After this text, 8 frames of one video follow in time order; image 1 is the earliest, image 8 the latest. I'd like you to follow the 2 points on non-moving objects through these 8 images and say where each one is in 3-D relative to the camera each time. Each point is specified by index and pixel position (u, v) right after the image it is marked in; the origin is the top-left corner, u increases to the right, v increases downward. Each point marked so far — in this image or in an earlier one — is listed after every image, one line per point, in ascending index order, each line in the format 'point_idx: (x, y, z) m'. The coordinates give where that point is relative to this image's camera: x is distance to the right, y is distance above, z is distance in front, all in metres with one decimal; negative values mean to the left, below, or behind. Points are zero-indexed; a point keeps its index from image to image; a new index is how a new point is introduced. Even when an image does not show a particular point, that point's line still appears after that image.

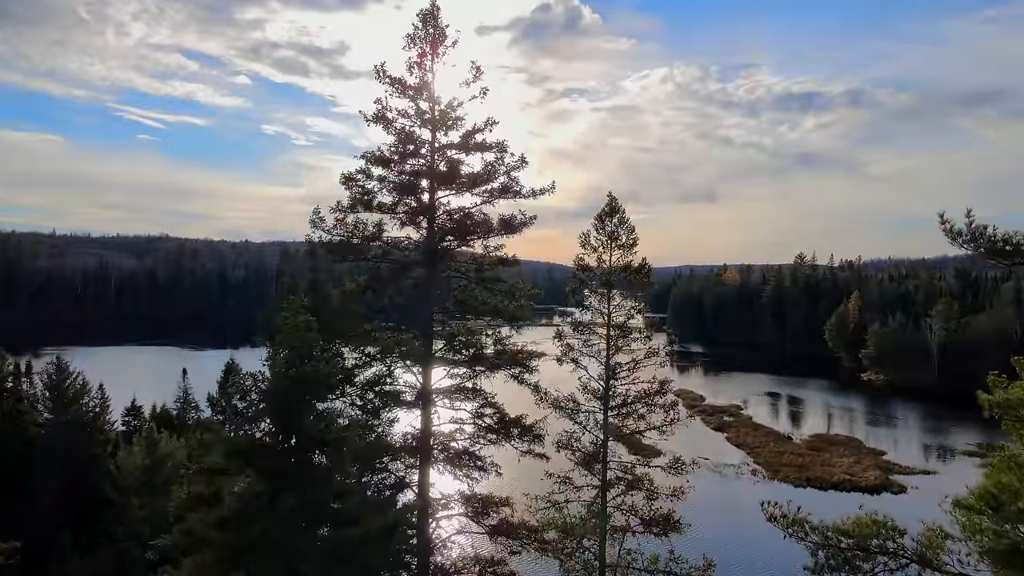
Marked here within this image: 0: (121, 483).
0: (-11.5, -5.5, +19.3) m
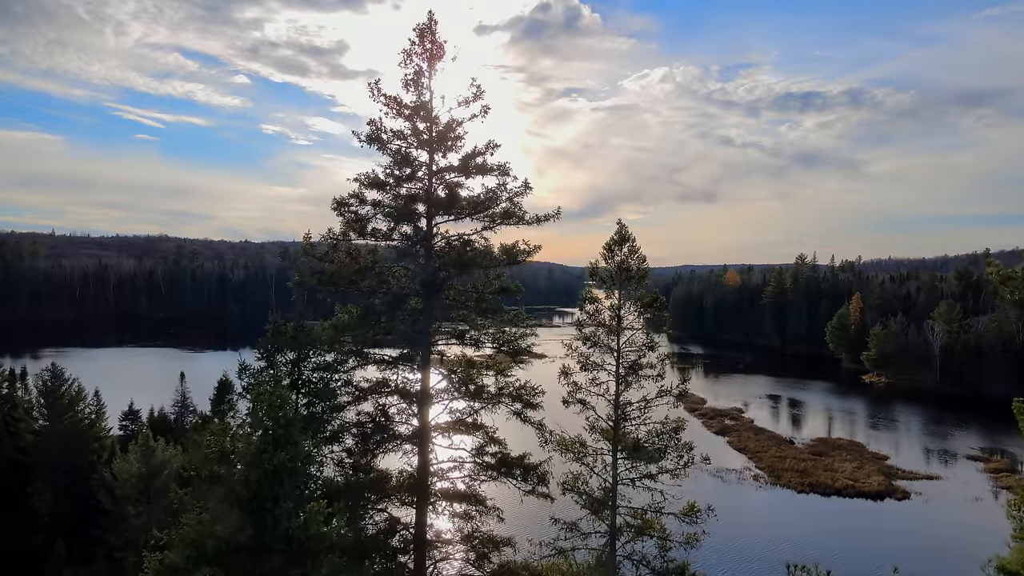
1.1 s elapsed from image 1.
0: (-11.5, -5.8, +19.0) m
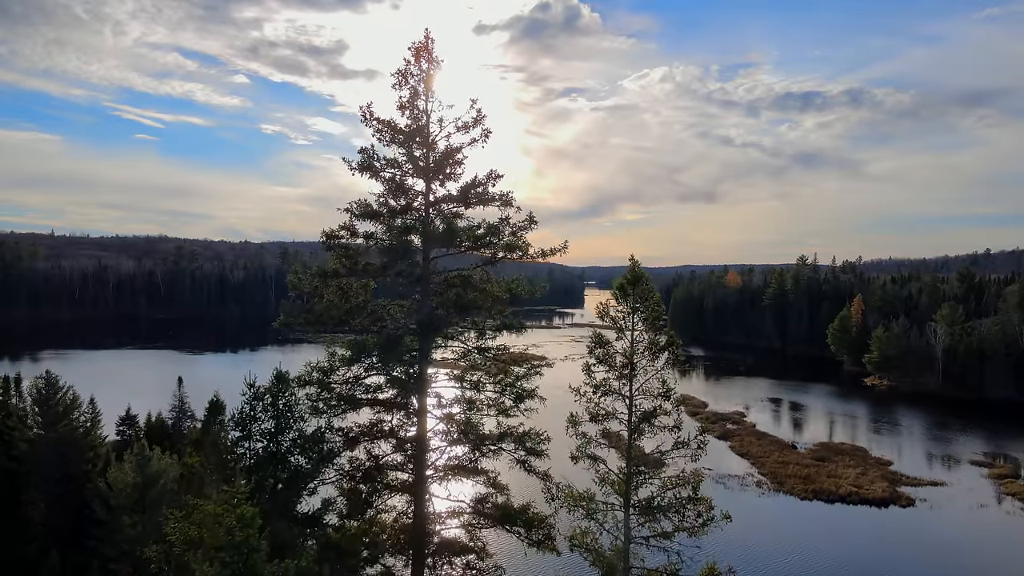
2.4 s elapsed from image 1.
0: (-11.4, -6.0, +18.7) m
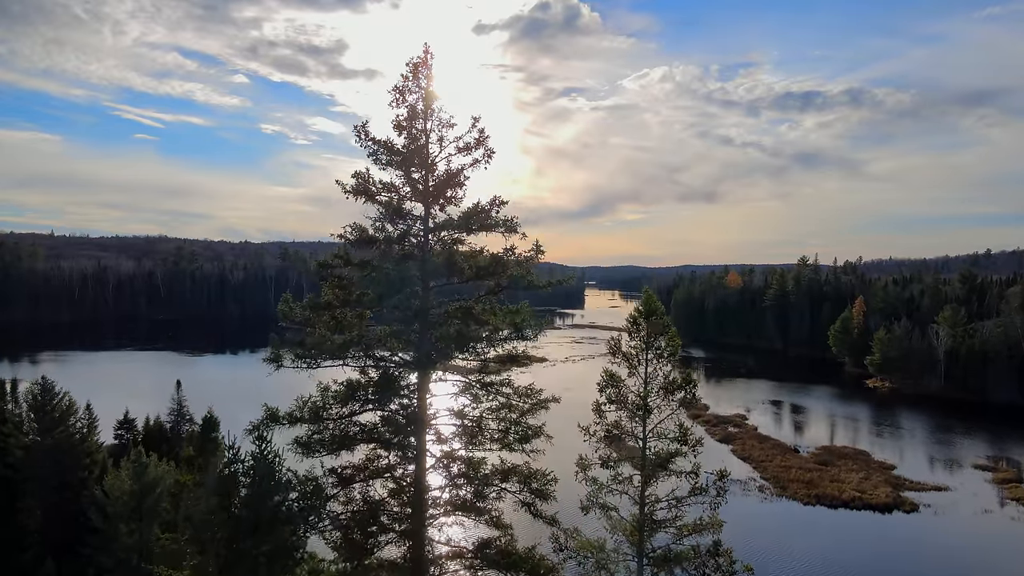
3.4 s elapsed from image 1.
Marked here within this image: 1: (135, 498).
0: (-11.4, -6.3, +18.4) m
1: (-10.9, -6.0, +18.5) m
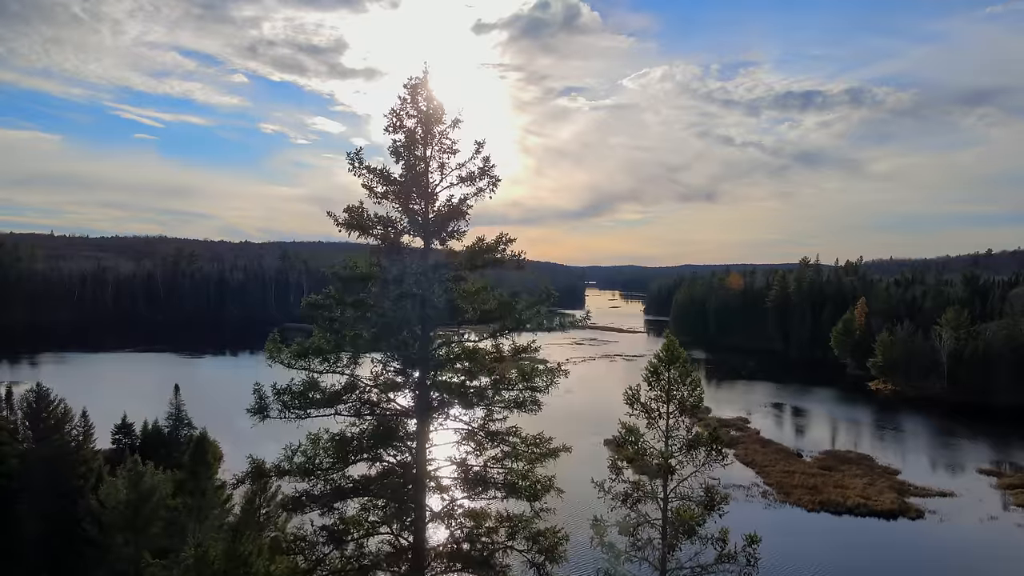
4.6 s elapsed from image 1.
0: (-11.4, -6.5, +18.0) m
1: (-10.9, -6.3, +18.2) m
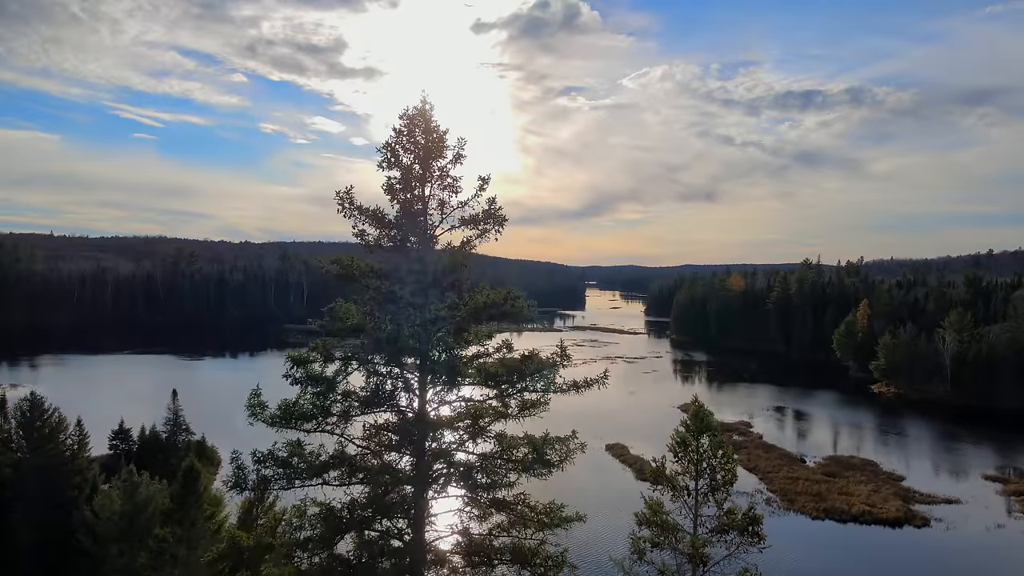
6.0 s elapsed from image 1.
0: (-11.3, -6.8, +17.6) m
1: (-10.8, -6.6, +17.8) m
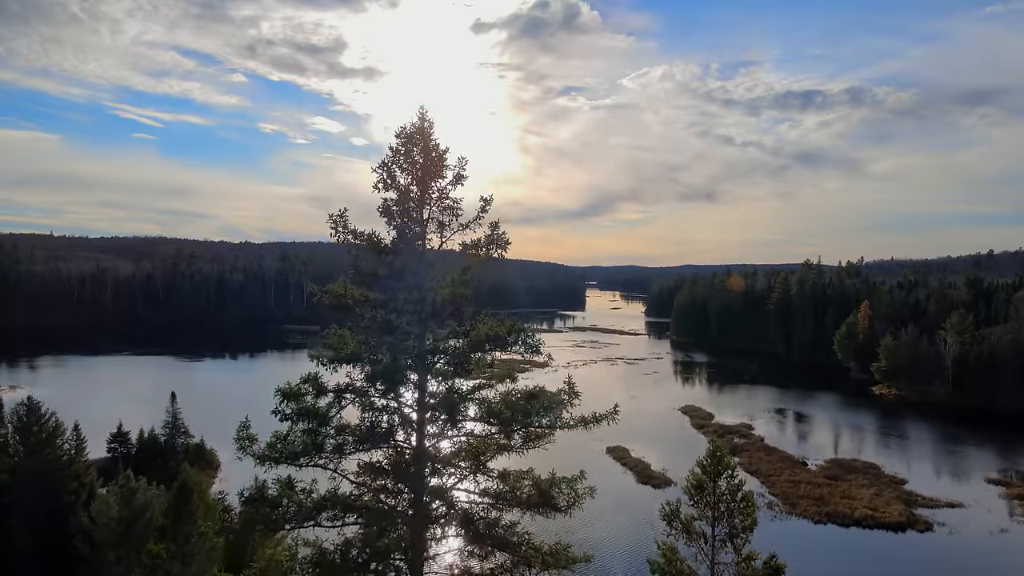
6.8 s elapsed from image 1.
0: (-11.3, -7.0, +17.4) m
1: (-10.8, -6.7, +17.6) m
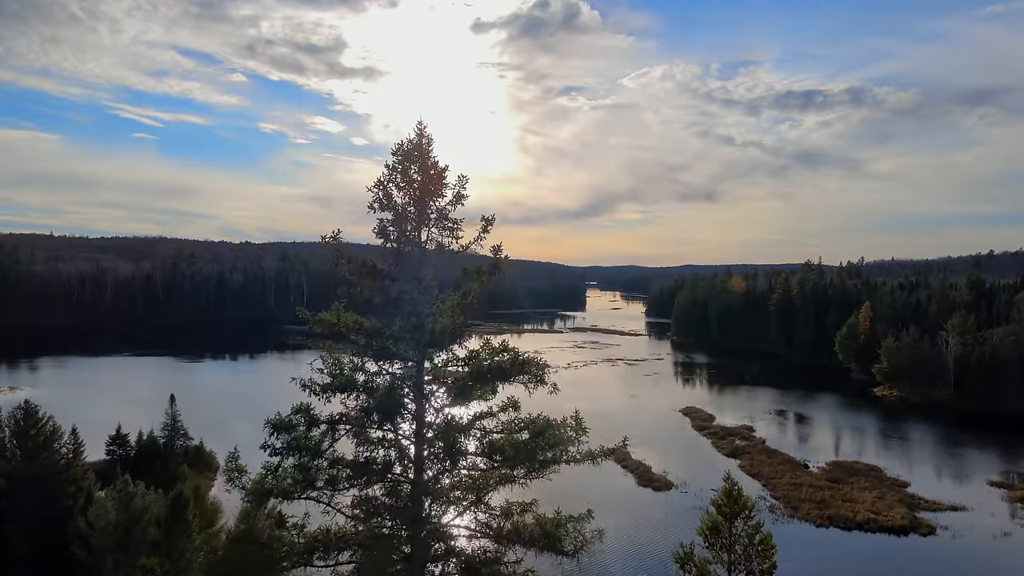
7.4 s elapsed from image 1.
0: (-11.2, -7.1, +17.2) m
1: (-10.8, -6.9, +17.4) m
